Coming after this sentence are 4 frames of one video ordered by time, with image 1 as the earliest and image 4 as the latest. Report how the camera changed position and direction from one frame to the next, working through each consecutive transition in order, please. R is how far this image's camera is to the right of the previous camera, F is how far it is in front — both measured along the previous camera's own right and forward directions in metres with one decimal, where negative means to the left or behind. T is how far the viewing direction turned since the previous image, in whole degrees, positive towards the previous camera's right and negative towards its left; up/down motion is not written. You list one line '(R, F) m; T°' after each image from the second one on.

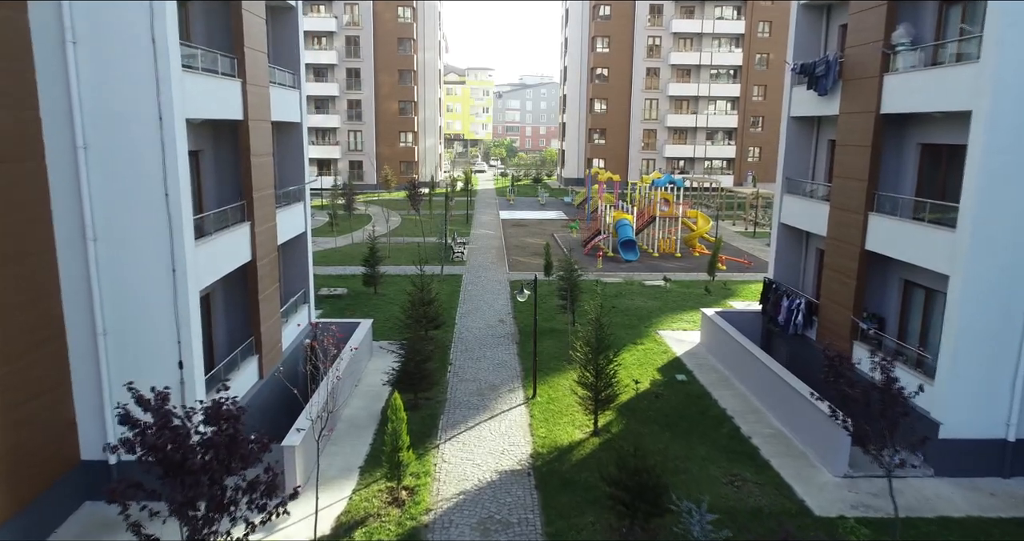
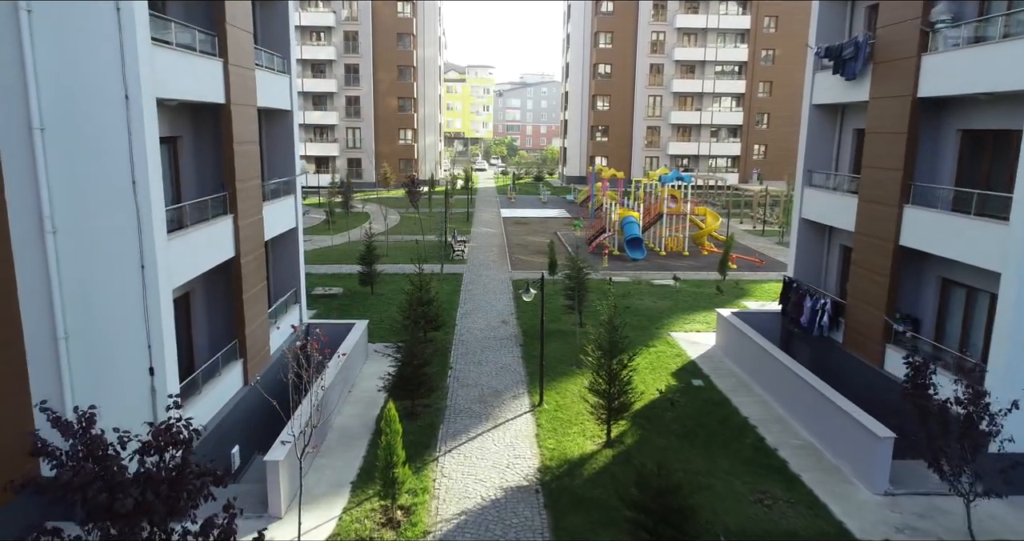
(-0.1, +1.0) m; 0°
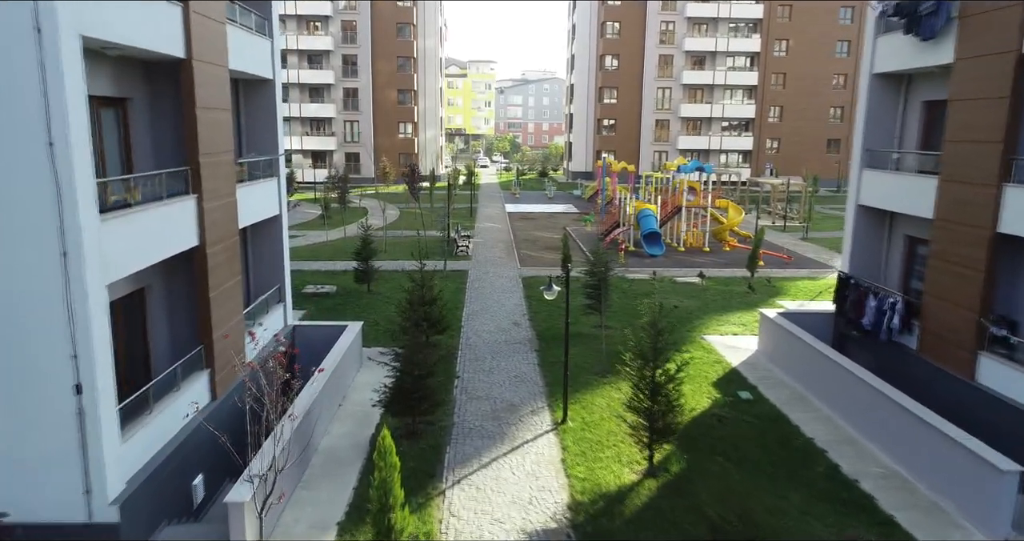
(-0.5, +2.1) m; 0°
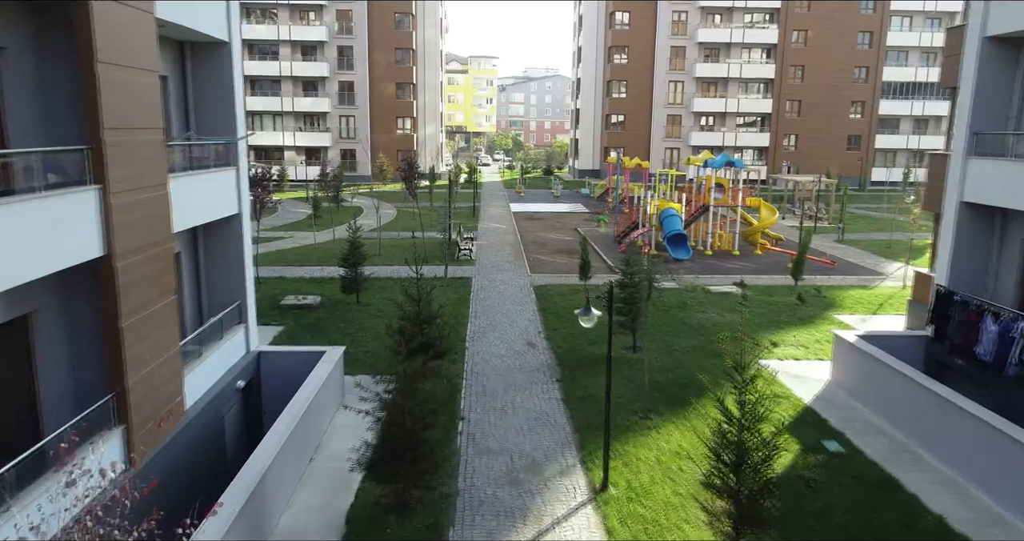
(-0.4, +2.8) m; 0°
